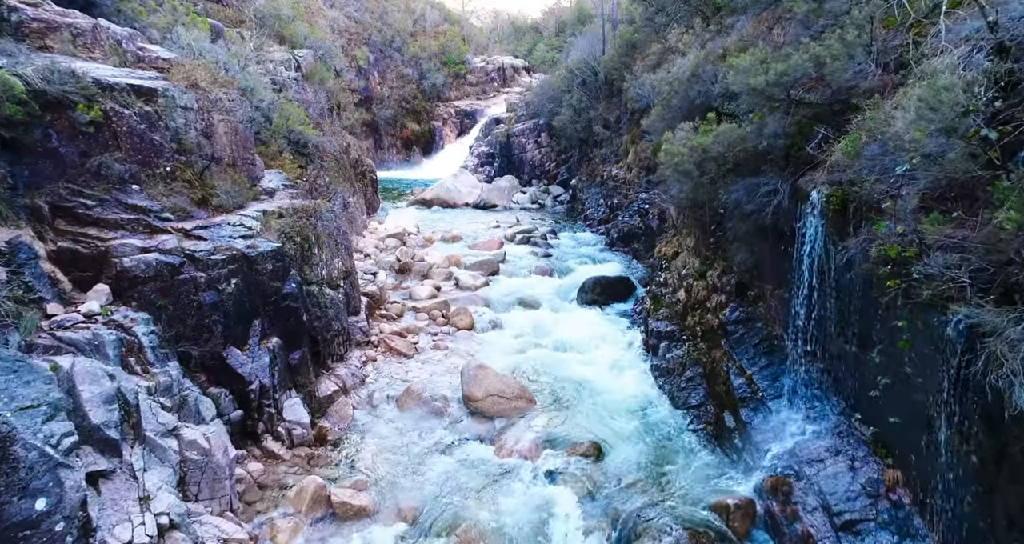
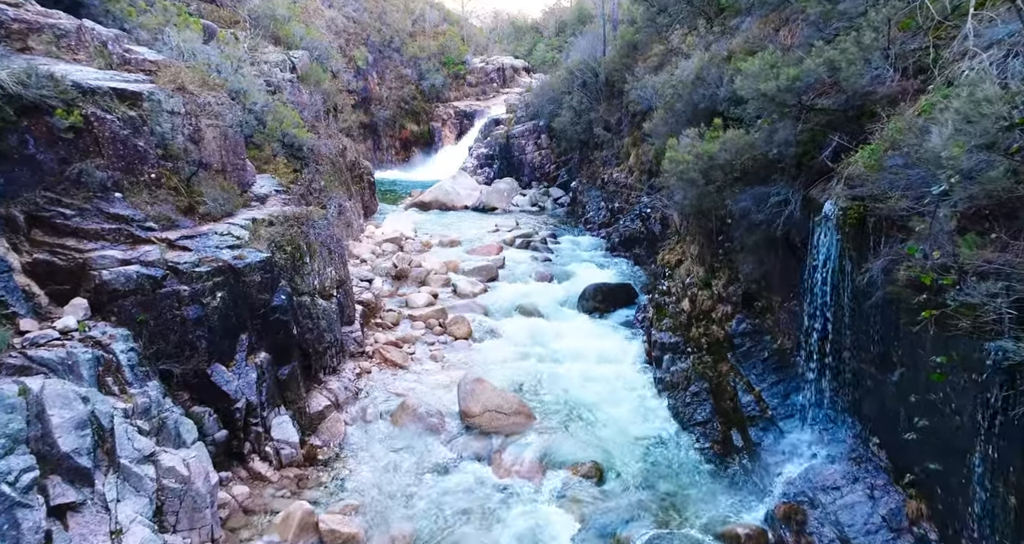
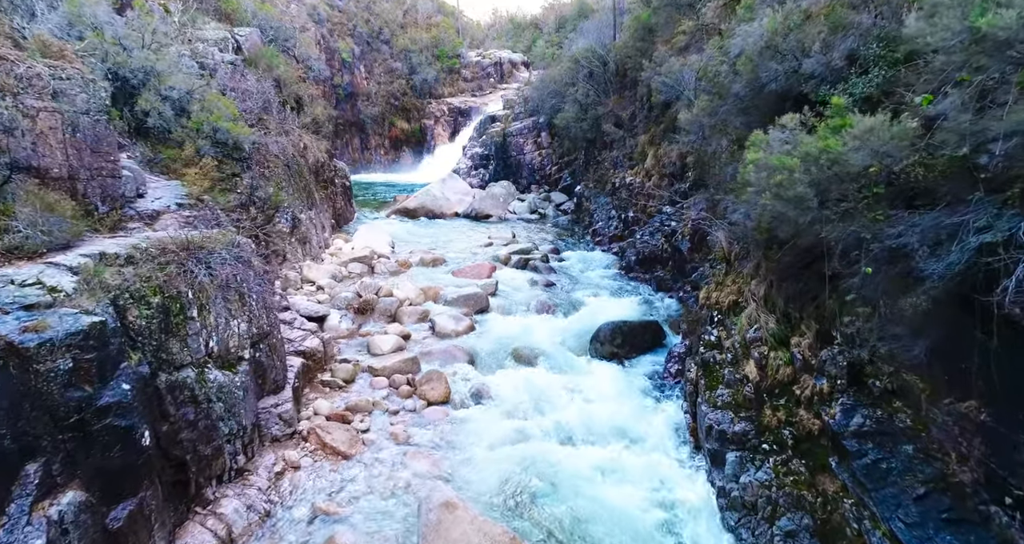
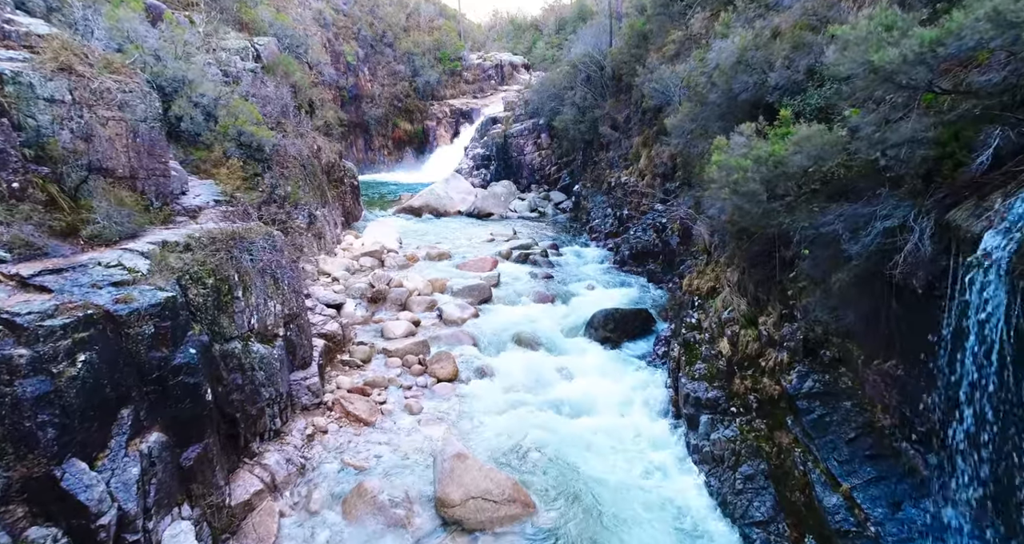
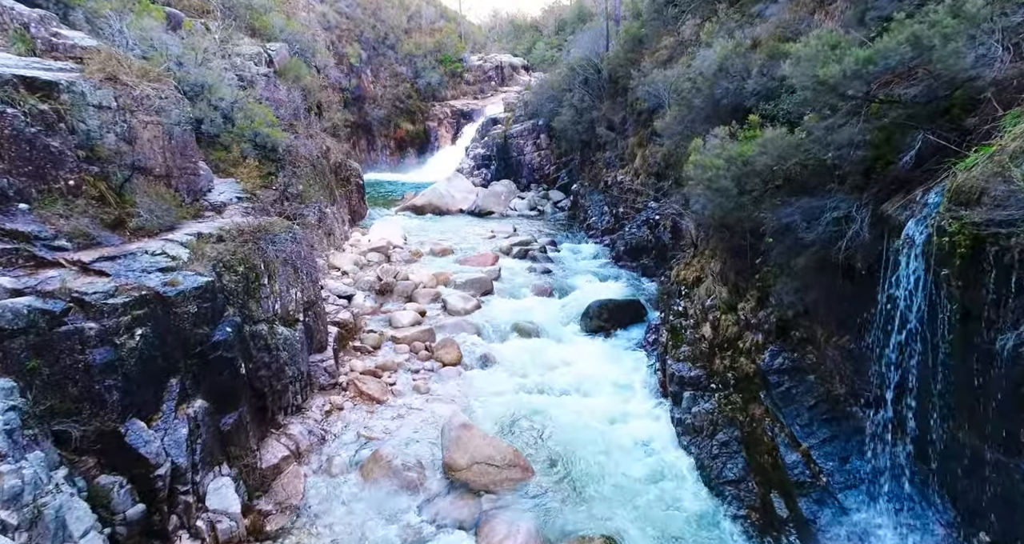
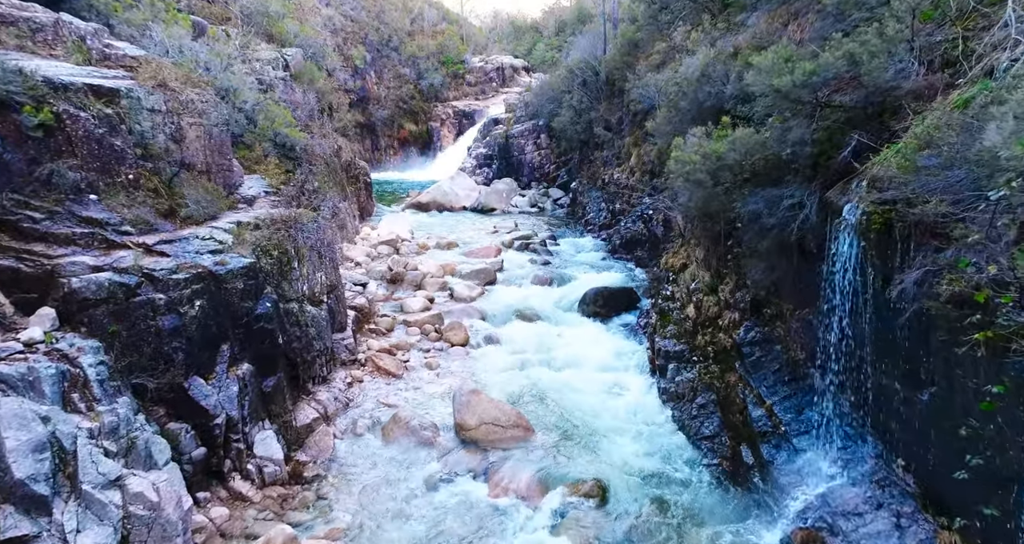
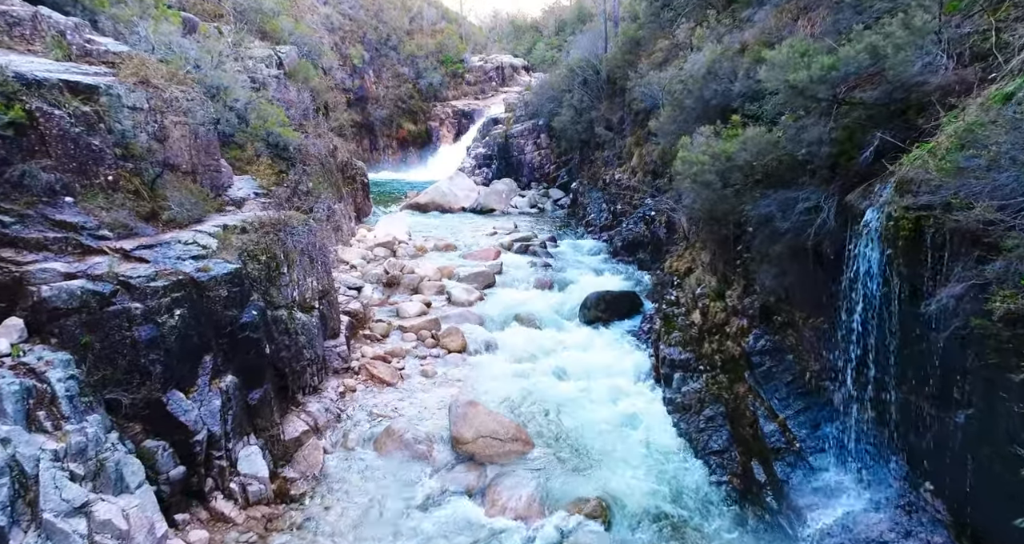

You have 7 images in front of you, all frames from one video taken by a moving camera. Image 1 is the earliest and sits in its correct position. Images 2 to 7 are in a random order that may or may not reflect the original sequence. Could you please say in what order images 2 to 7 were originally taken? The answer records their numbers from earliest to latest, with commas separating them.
2, 6, 7, 5, 4, 3
